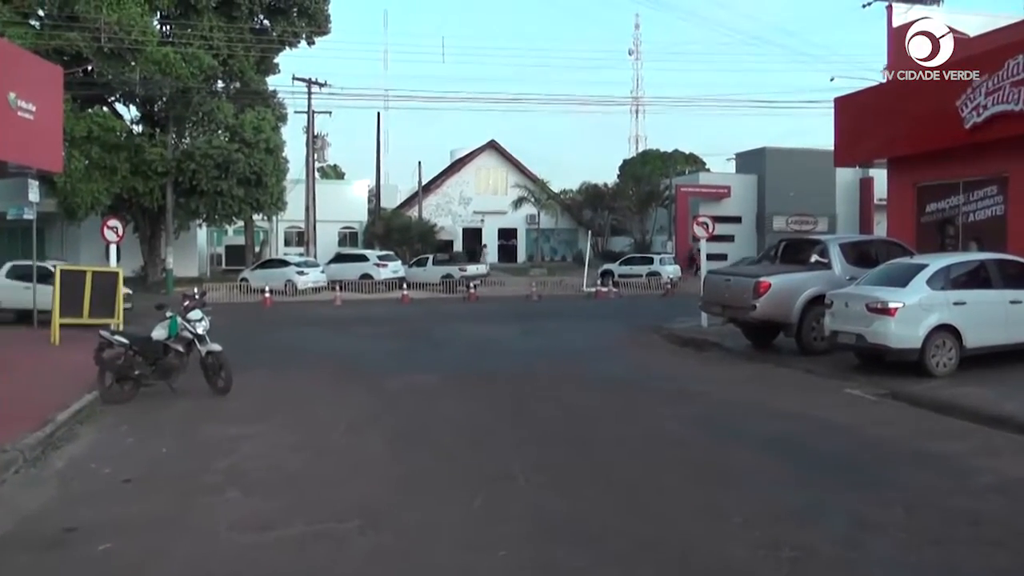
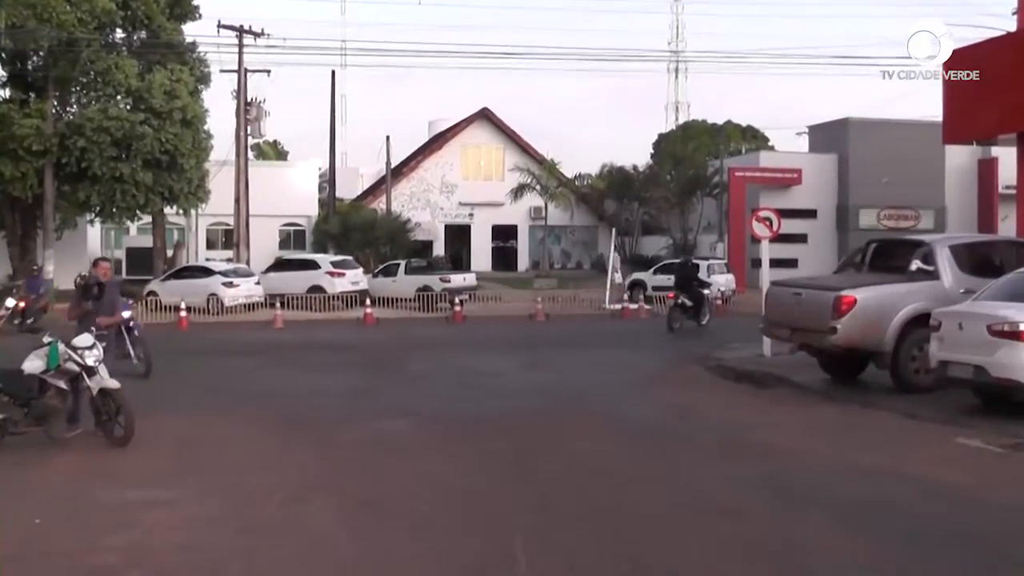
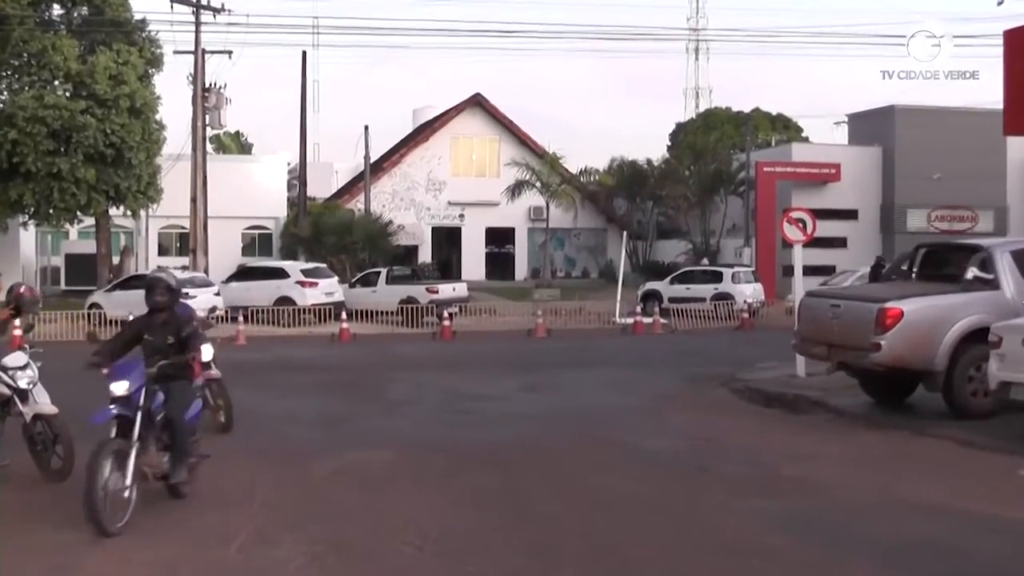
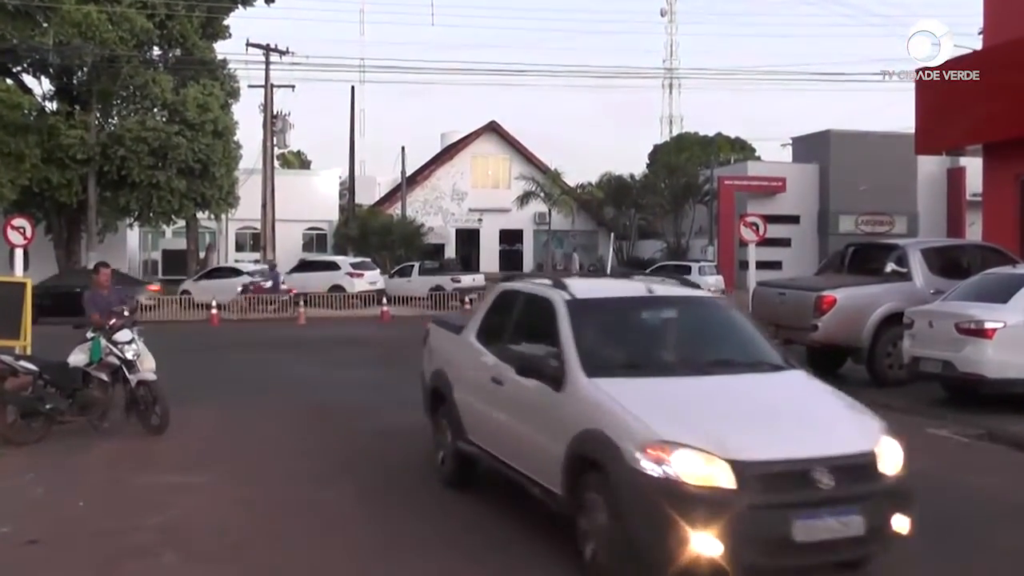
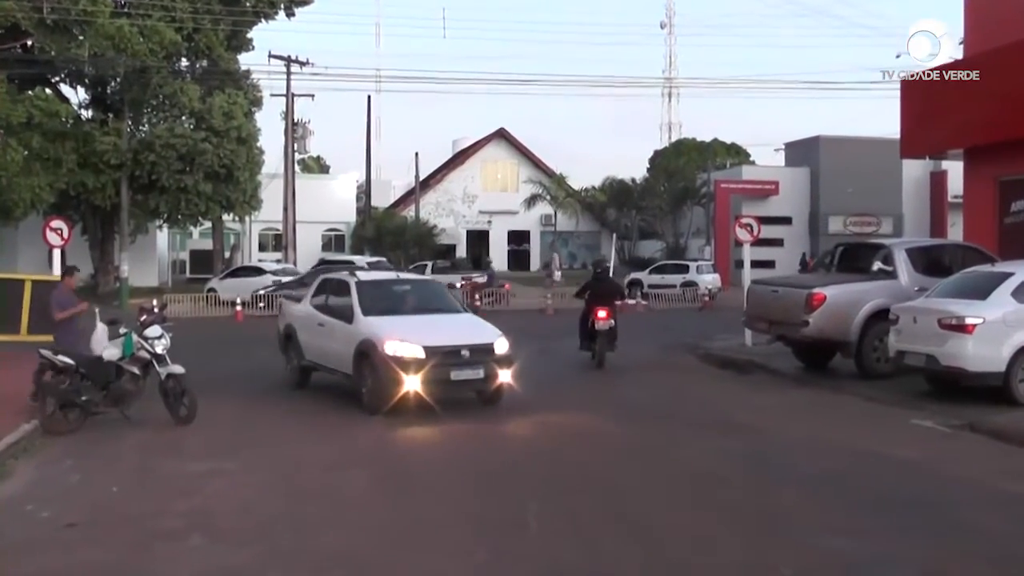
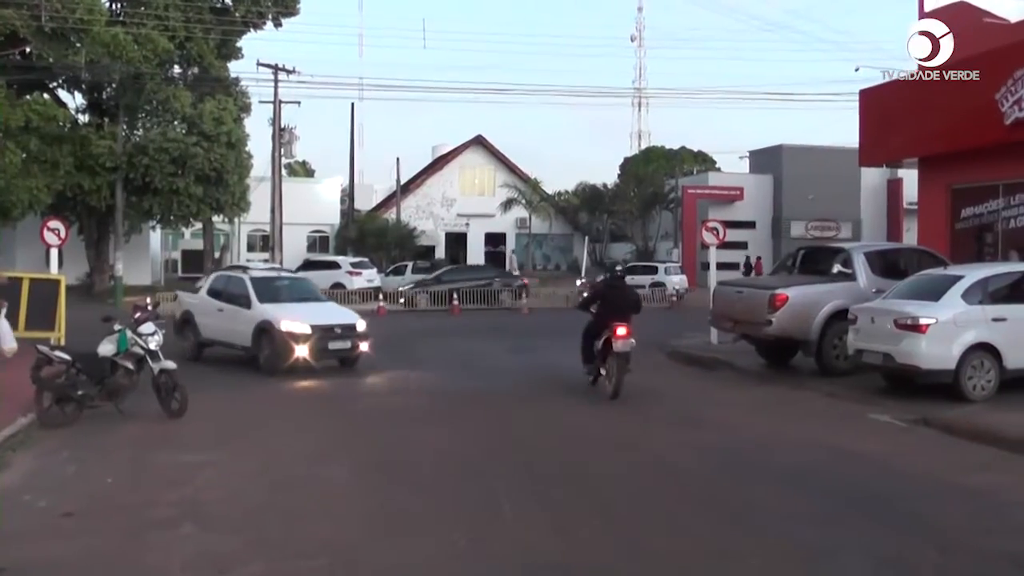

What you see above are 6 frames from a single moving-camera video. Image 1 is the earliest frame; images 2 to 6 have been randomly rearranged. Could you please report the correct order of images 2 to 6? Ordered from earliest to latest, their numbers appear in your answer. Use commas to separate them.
6, 5, 4, 2, 3
